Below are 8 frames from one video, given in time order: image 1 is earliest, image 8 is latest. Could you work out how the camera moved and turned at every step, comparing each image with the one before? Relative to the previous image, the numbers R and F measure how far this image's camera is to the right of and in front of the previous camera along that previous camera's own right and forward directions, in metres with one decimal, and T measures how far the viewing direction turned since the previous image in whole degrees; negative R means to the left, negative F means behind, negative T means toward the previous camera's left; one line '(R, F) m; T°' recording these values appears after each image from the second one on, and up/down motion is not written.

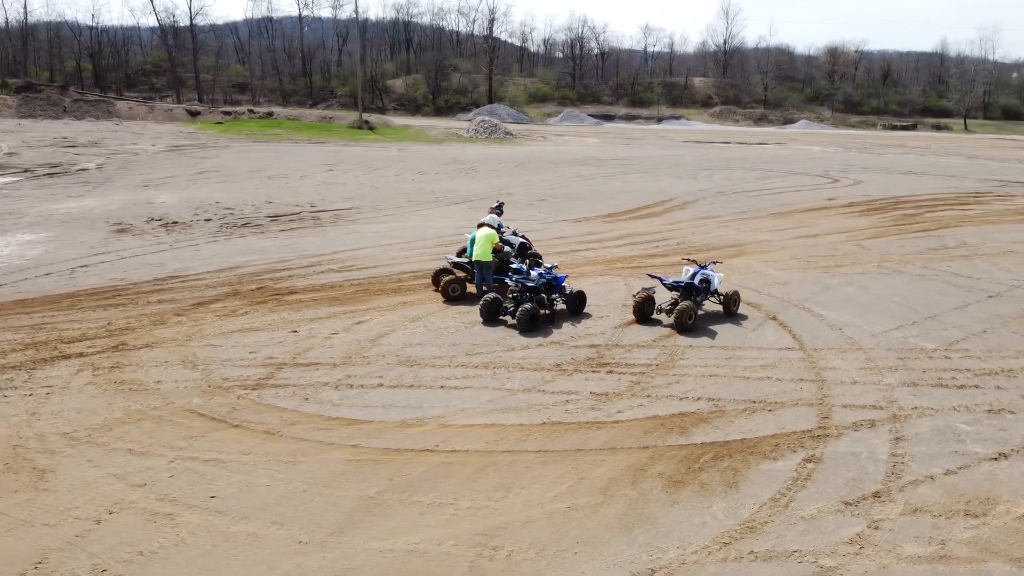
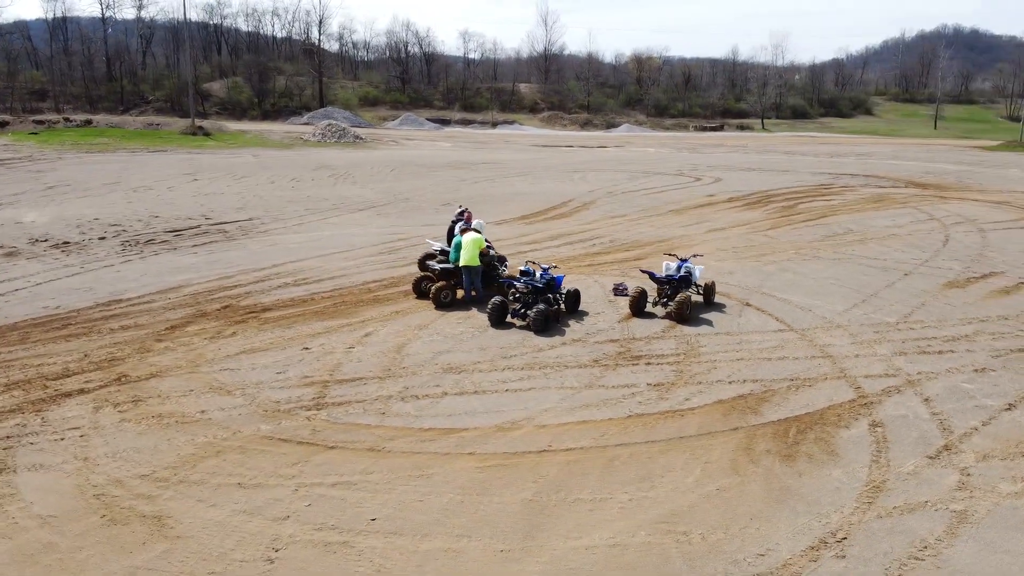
(-2.6, +0.1) m; +13°
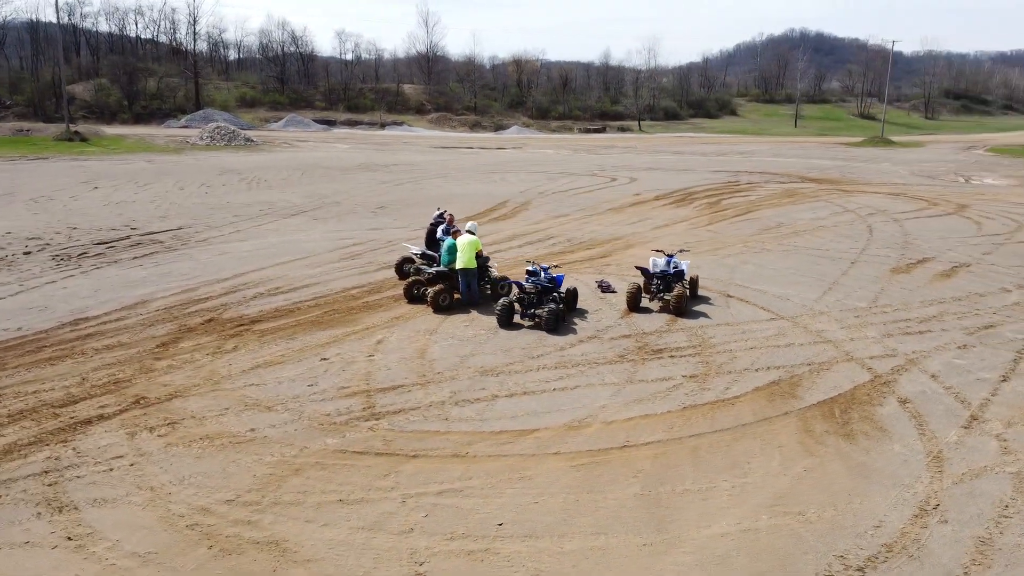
(-1.8, +0.1) m; +9°
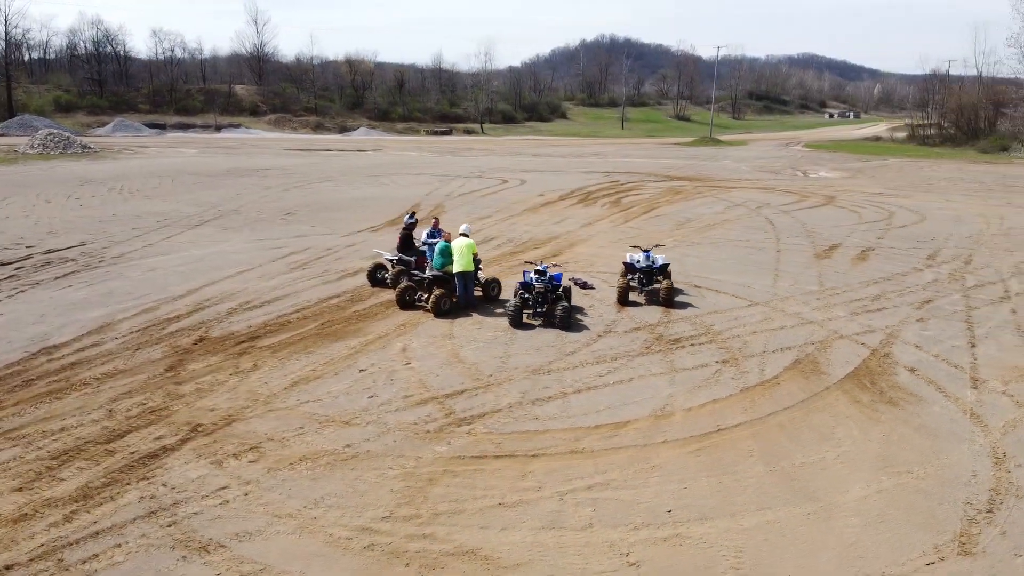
(-2.5, +0.1) m; +13°
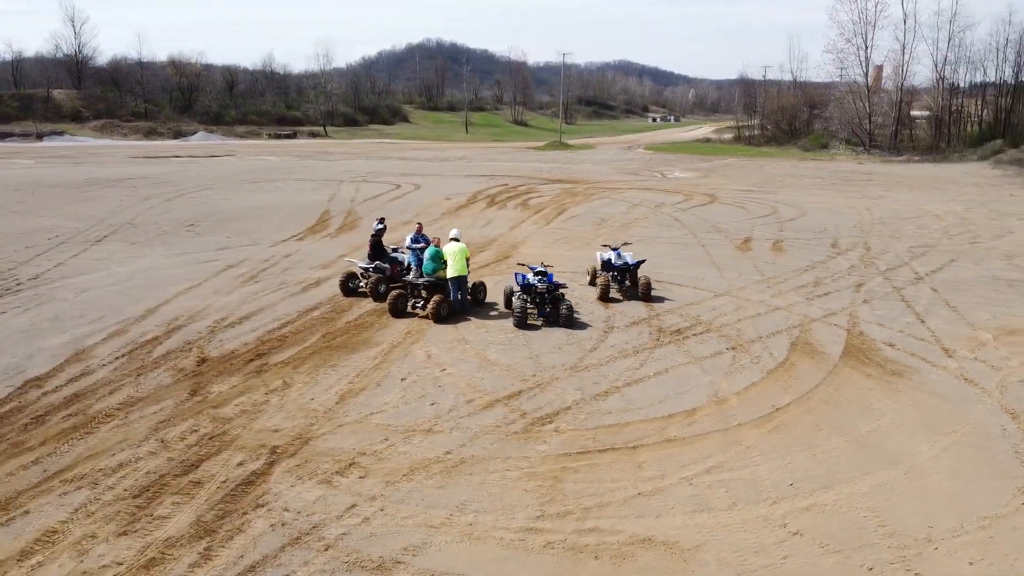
(-2.4, +0.1) m; +12°
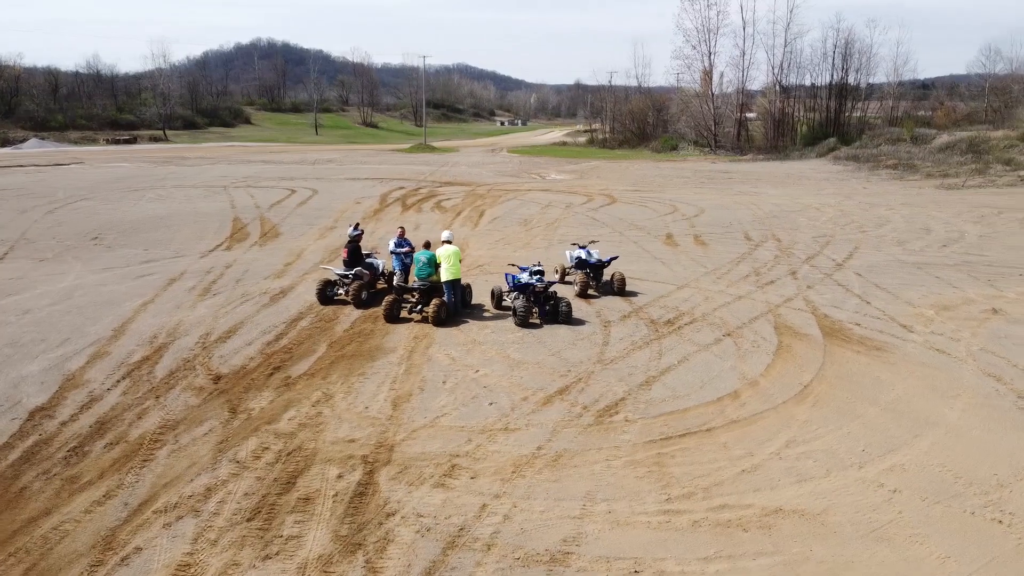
(-2.3, 0.0) m; +11°
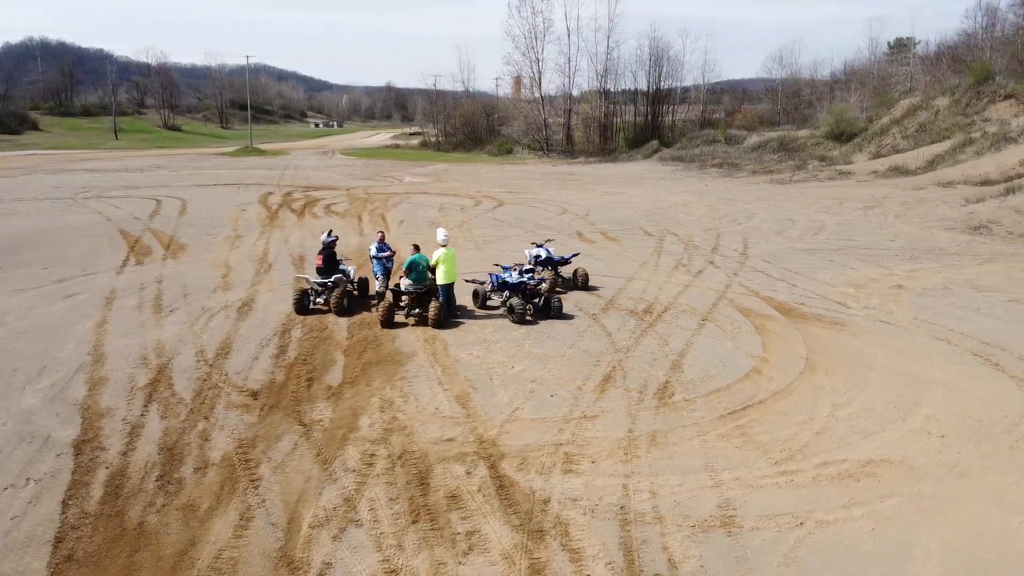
(-2.7, 0.0) m; +14°
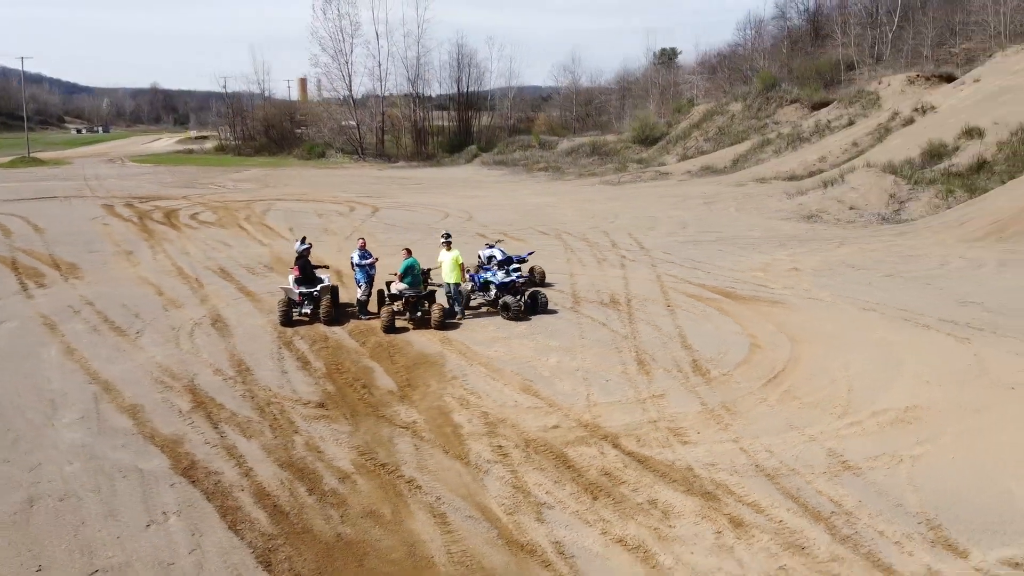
(-3.2, -0.1) m; +15°
